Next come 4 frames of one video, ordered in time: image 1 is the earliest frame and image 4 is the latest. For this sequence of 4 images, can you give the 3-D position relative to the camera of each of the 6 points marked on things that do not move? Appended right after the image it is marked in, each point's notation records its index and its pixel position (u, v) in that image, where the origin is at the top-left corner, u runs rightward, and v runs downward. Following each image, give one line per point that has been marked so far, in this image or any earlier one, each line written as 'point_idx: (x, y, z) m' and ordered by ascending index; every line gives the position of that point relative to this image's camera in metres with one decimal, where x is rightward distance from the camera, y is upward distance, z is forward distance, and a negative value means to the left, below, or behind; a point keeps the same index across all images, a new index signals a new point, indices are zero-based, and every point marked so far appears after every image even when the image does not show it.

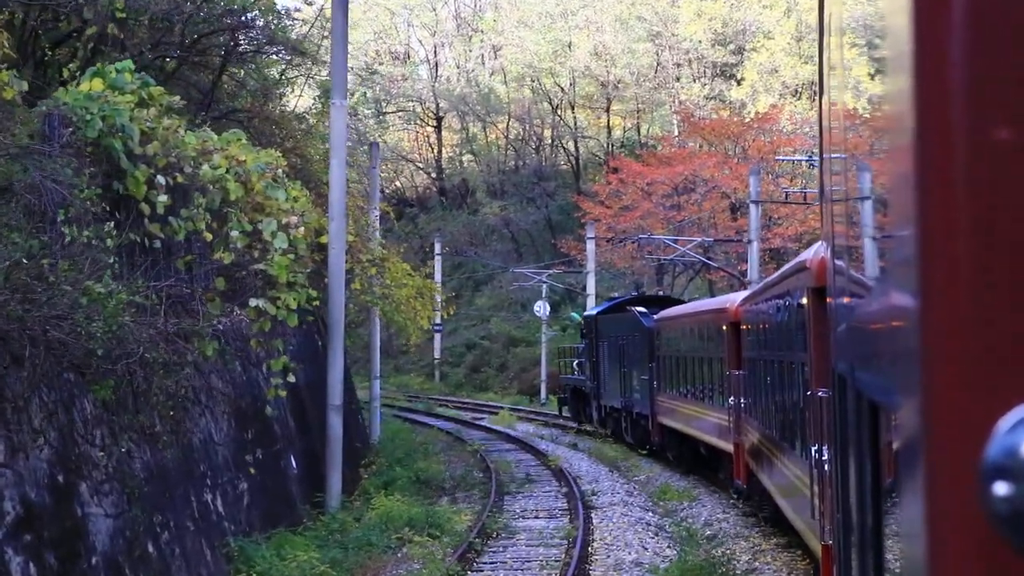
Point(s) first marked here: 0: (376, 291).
0: (-1.0, 0.0, +18.6) m
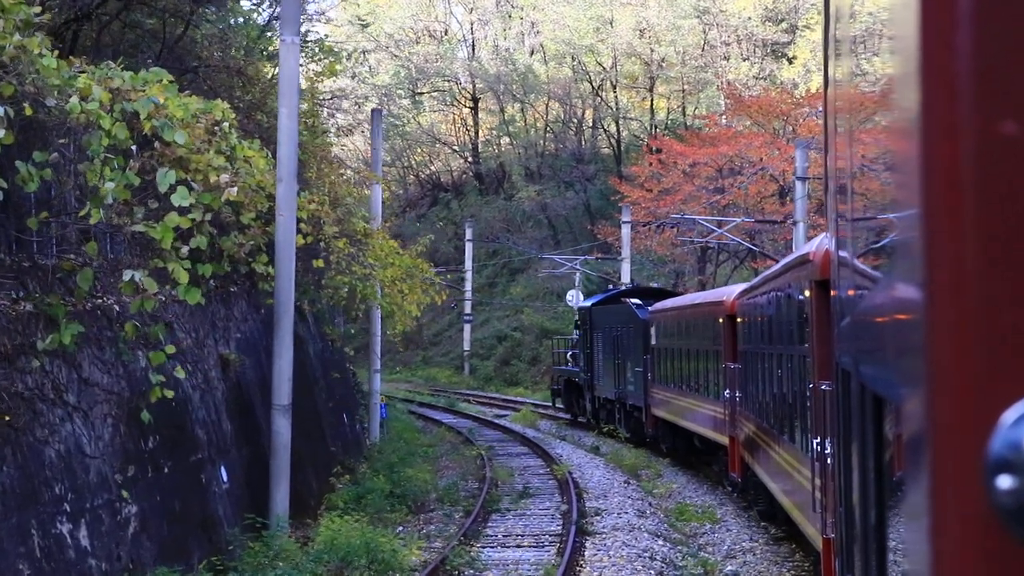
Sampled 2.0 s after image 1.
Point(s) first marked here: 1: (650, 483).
0: (-1.0, +0.1, +16.0) m
1: (+1.0, -1.4, +17.2) m
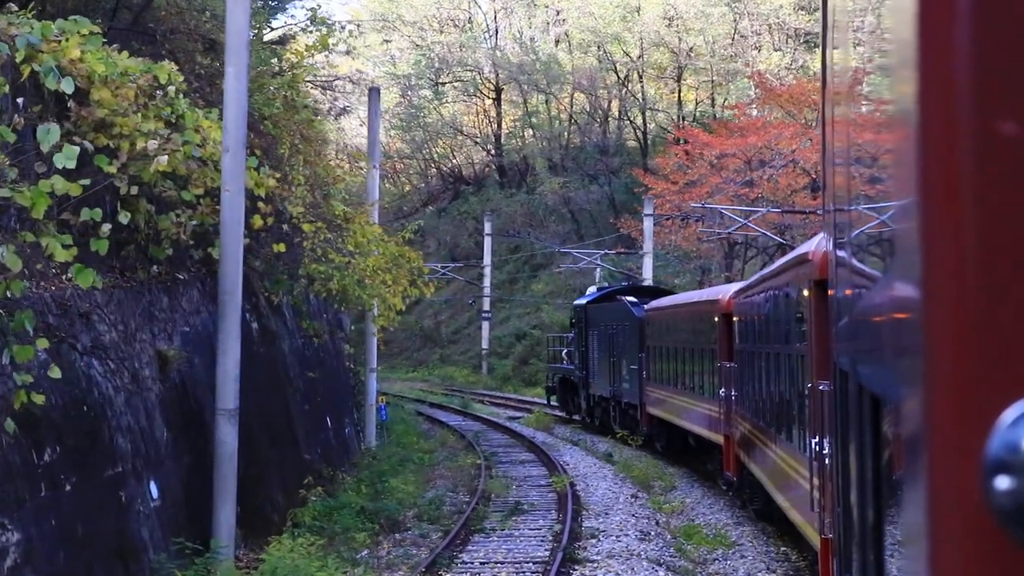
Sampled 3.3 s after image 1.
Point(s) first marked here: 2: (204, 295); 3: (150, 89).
0: (-1.1, +0.2, +14.4) m
1: (+0.9, -1.4, +15.5) m
2: (-1.6, 0.0, +12.4) m
3: (-1.7, +0.9, +11.0) m
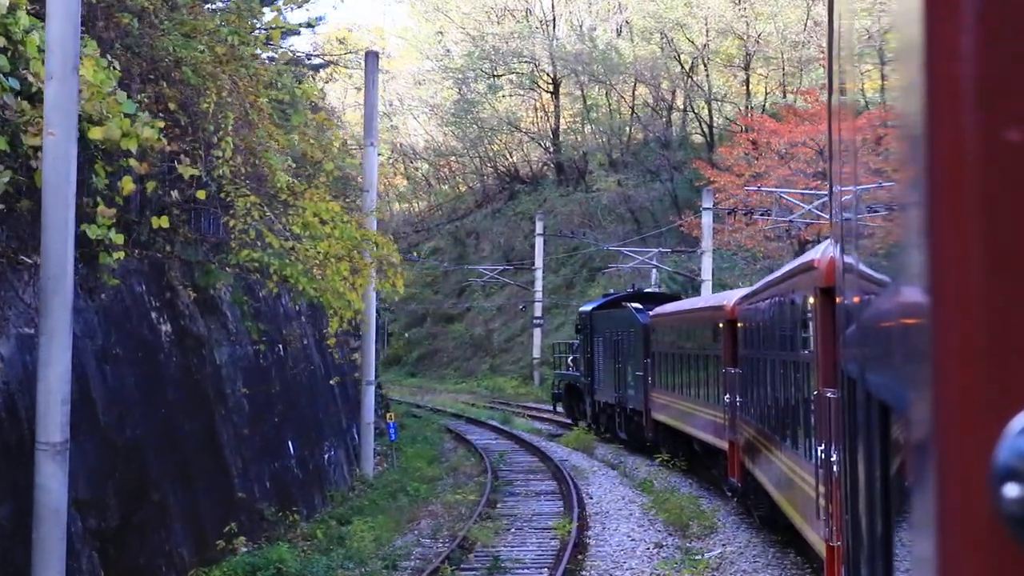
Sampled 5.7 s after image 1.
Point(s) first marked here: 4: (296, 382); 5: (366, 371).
0: (-1.1, +0.2, +11.3) m
1: (+0.9, -1.3, +12.4) m
2: (-1.8, 0.0, +9.3) m
3: (-1.9, +1.0, +7.9) m
4: (-1.4, -0.6, +14.9) m
5: (-1.1, -0.6, +17.2) m
